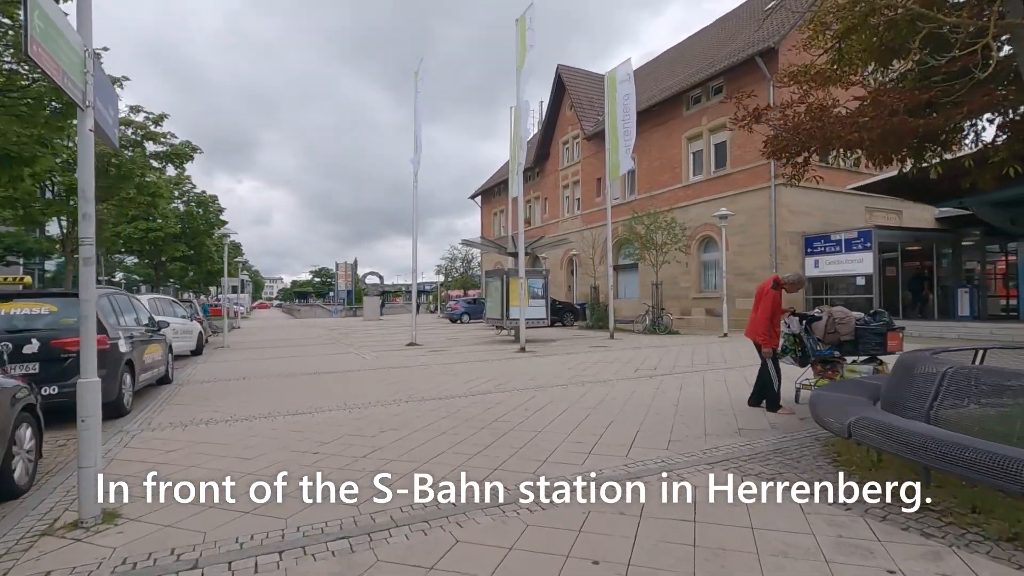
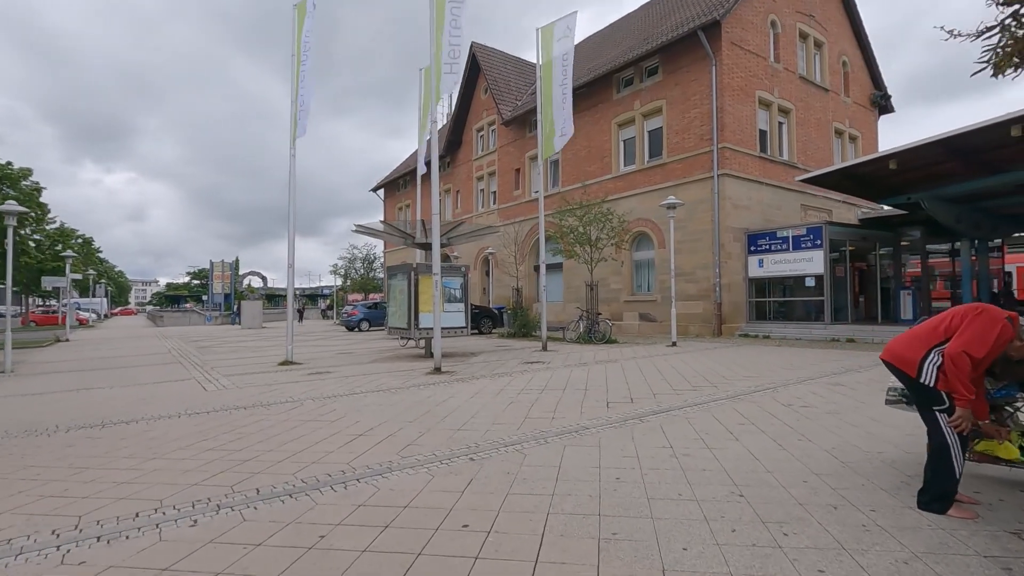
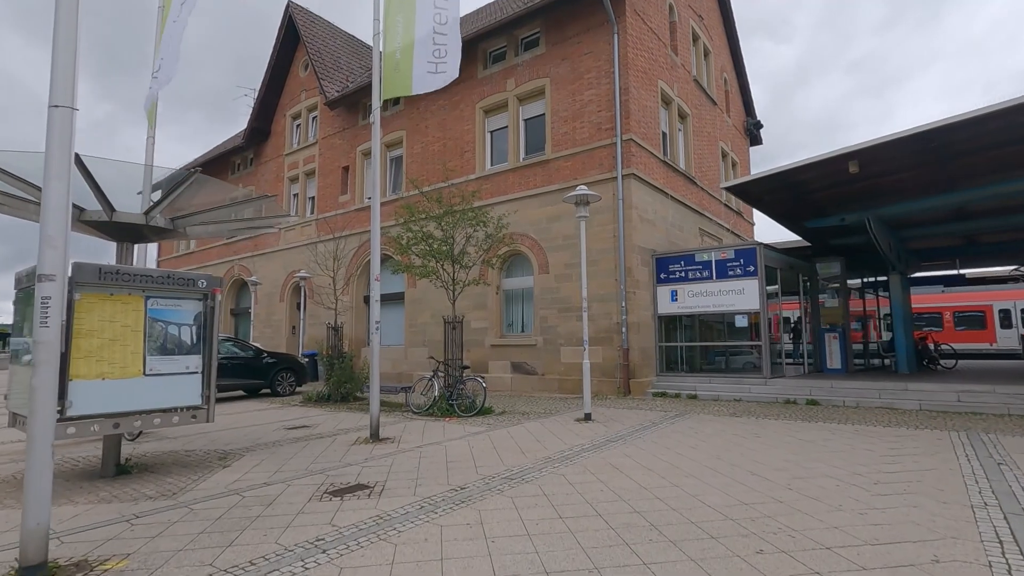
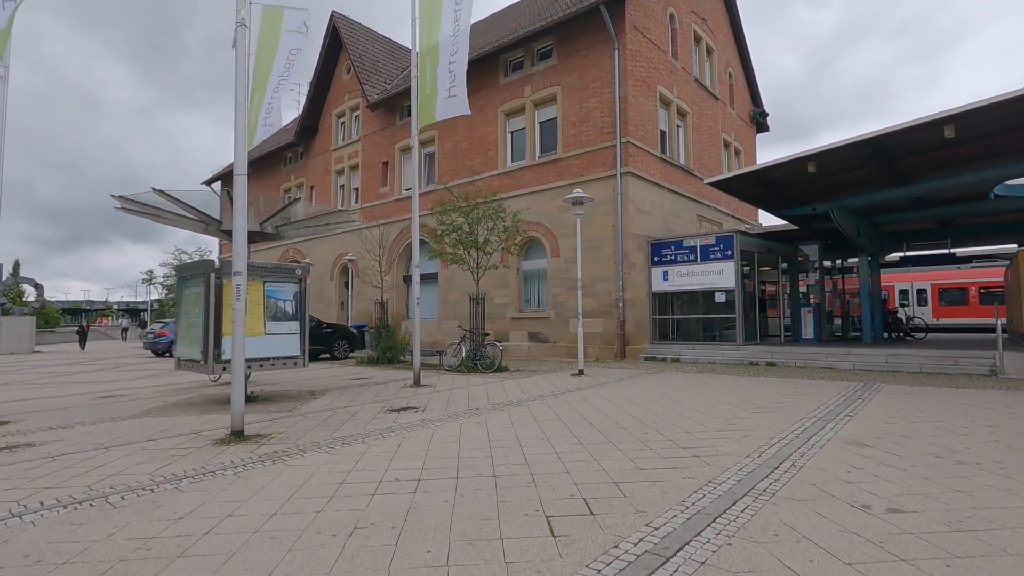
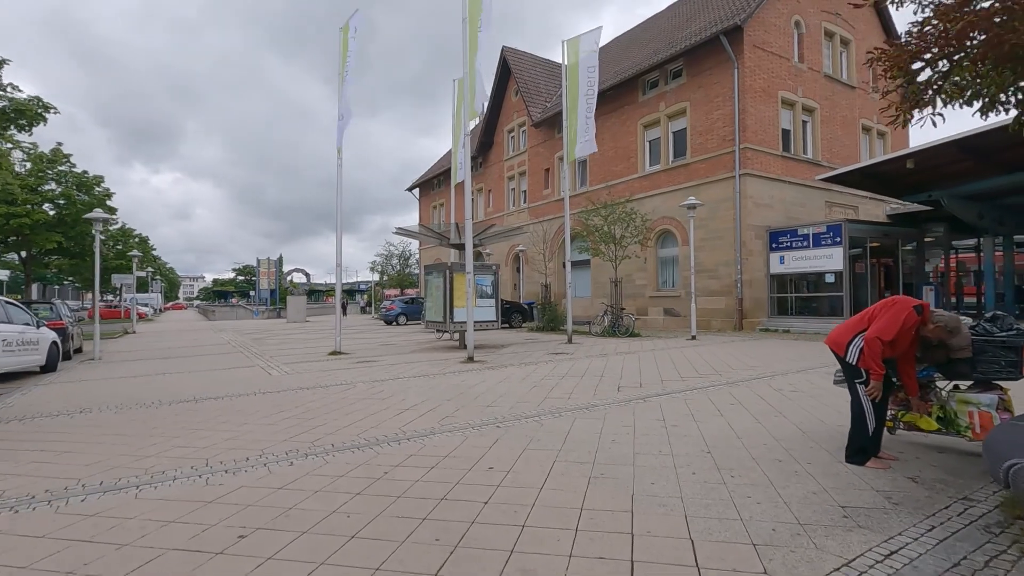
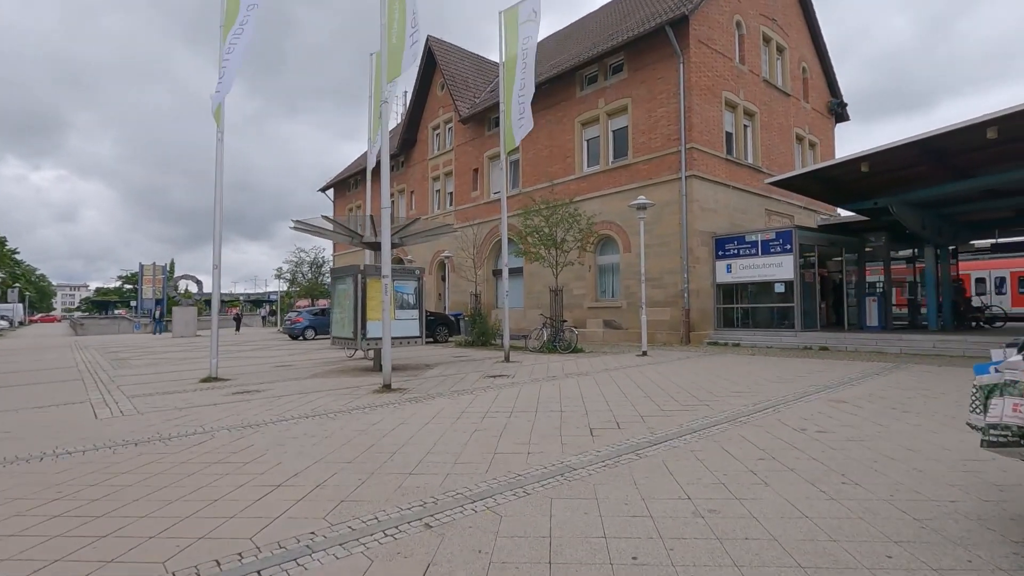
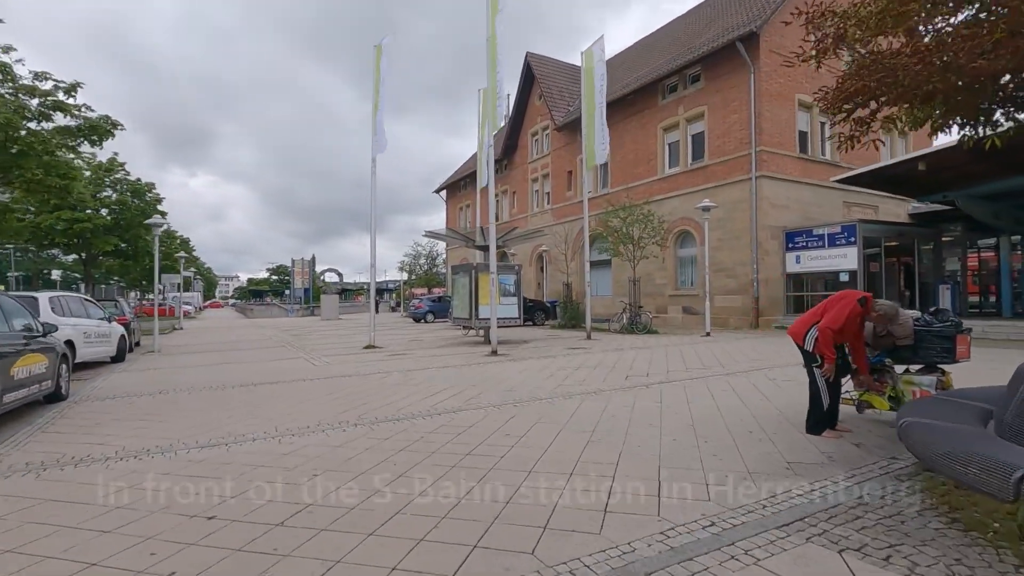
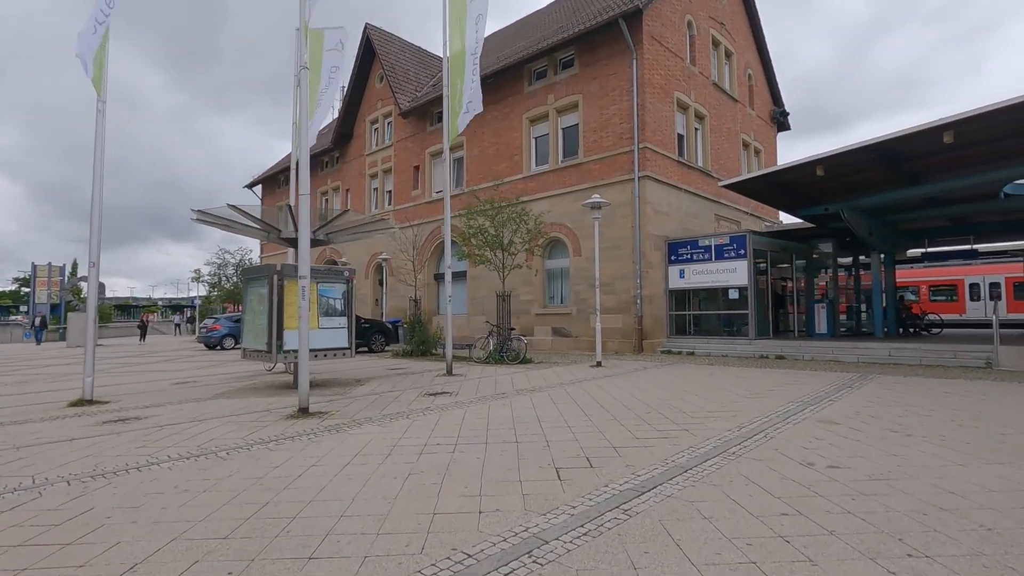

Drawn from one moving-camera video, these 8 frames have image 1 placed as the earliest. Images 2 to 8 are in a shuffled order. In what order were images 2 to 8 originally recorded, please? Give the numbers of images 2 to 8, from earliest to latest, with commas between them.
7, 5, 2, 6, 8, 4, 3
